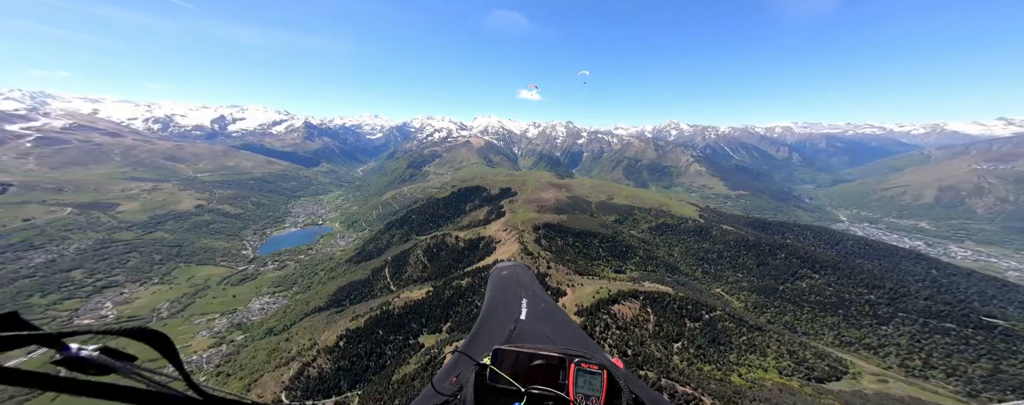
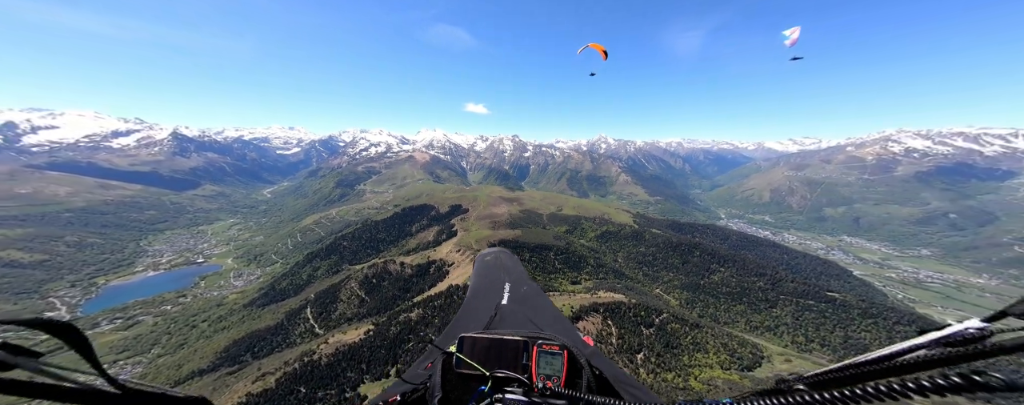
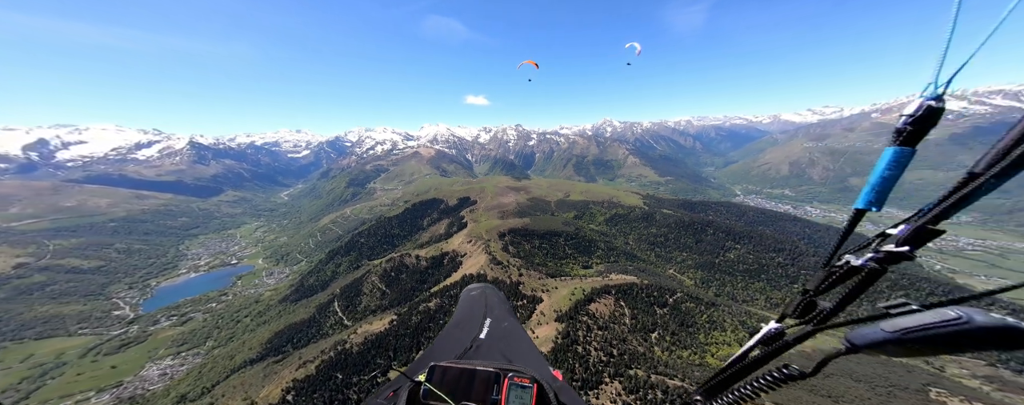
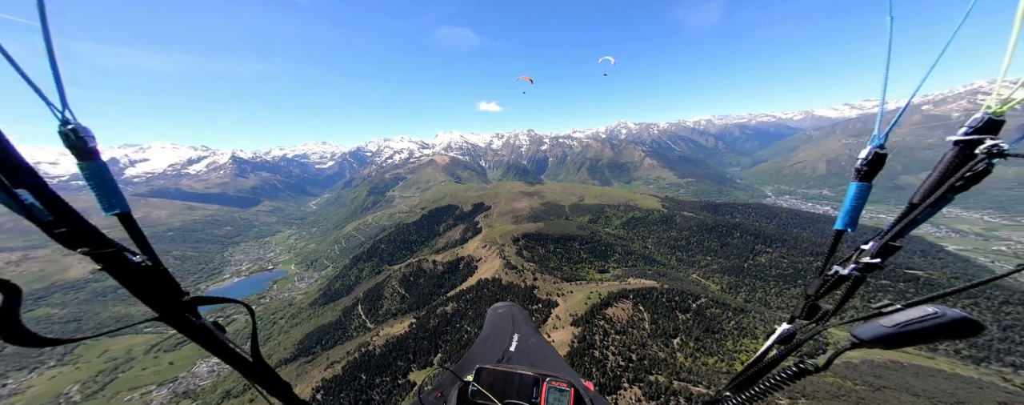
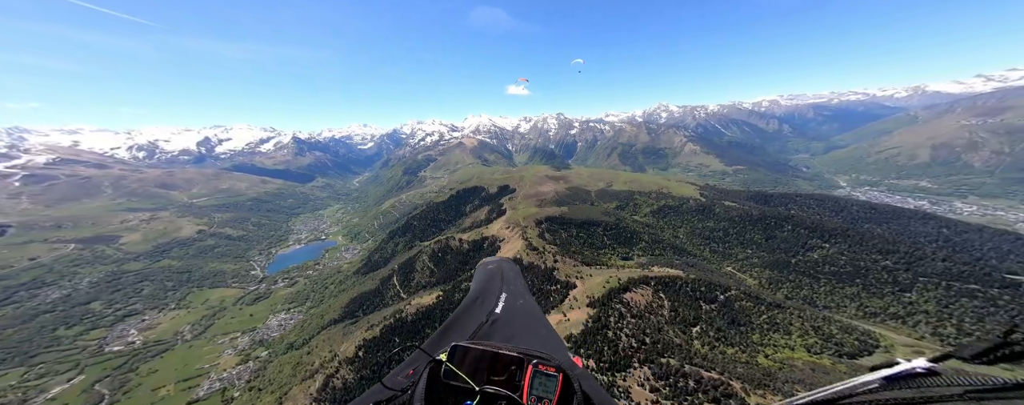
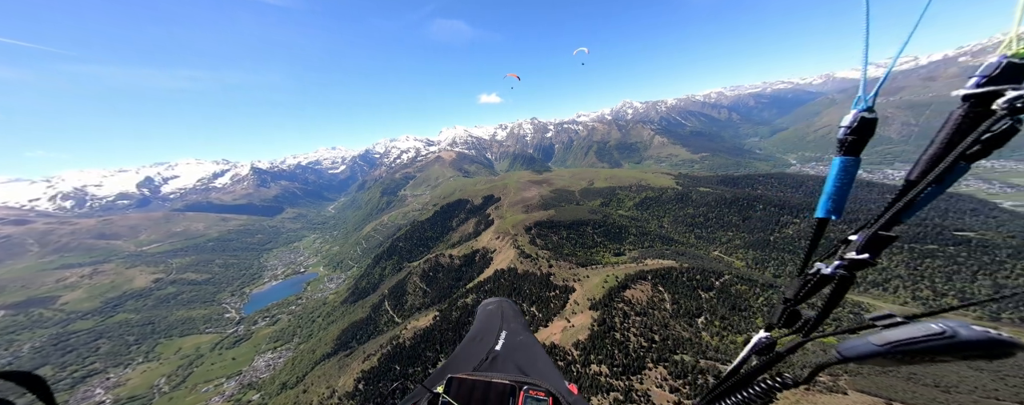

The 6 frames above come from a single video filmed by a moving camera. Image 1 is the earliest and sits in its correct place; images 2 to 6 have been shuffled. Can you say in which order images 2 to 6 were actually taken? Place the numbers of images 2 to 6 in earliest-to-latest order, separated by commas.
5, 6, 4, 3, 2
